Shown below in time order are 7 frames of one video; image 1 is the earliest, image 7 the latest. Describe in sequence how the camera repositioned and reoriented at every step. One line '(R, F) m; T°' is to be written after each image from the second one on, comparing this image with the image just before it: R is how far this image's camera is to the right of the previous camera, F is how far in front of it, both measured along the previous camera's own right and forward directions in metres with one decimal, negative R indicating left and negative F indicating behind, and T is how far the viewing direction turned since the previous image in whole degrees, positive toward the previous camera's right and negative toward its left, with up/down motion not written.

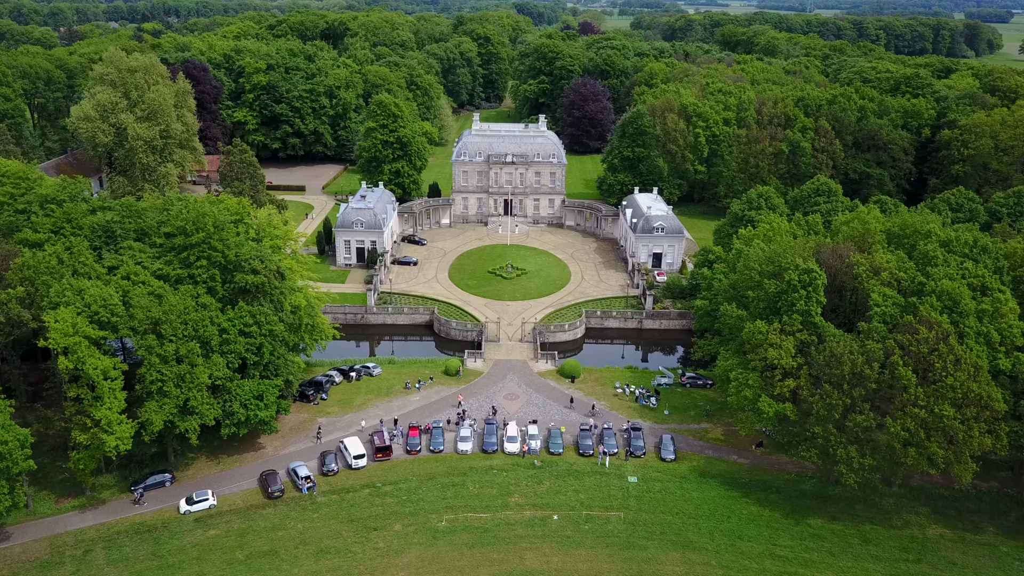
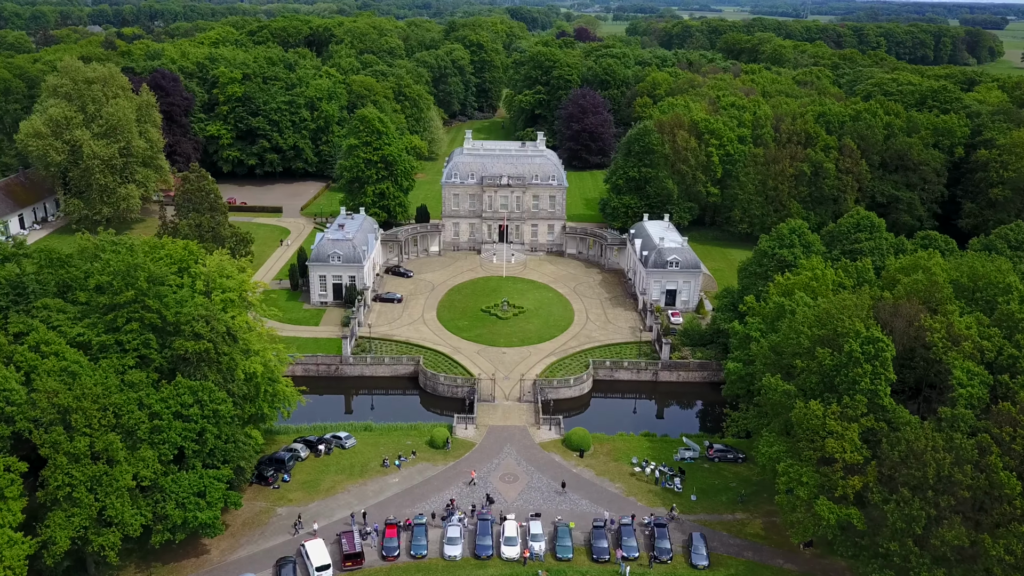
(-0.3, +9.6) m; +1°
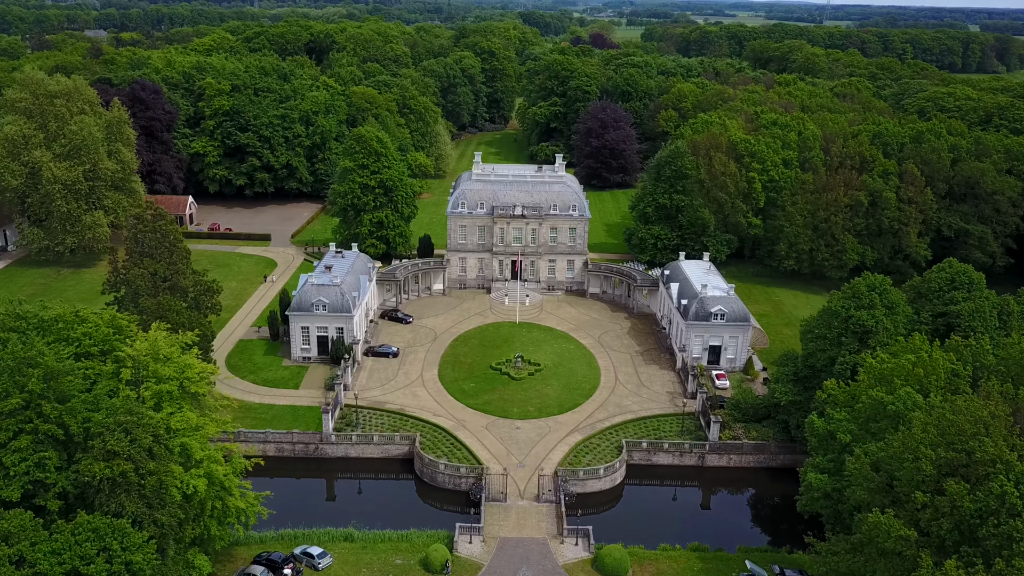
(-0.4, +11.6) m; -1°
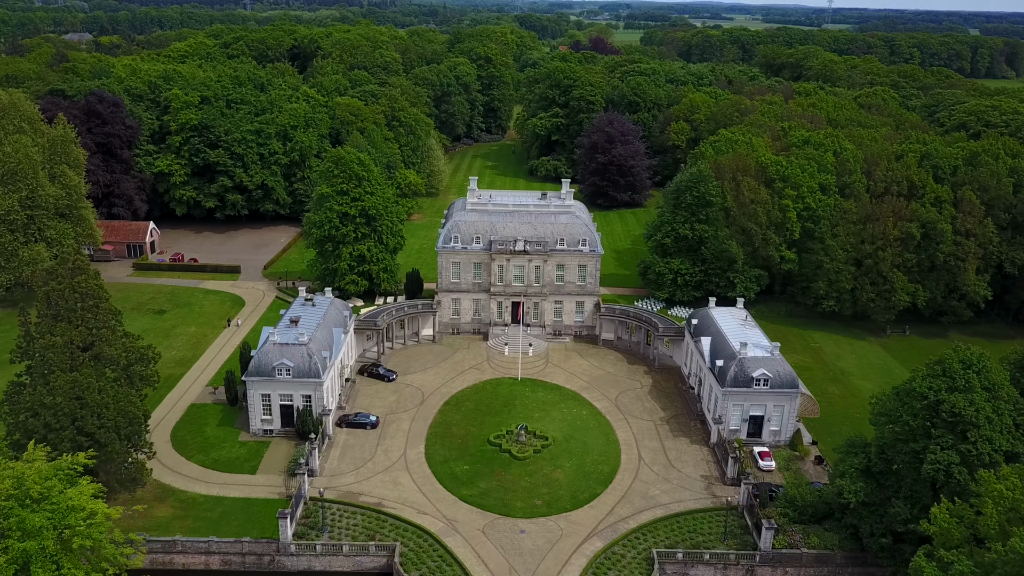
(-0.4, +11.0) m; 0°
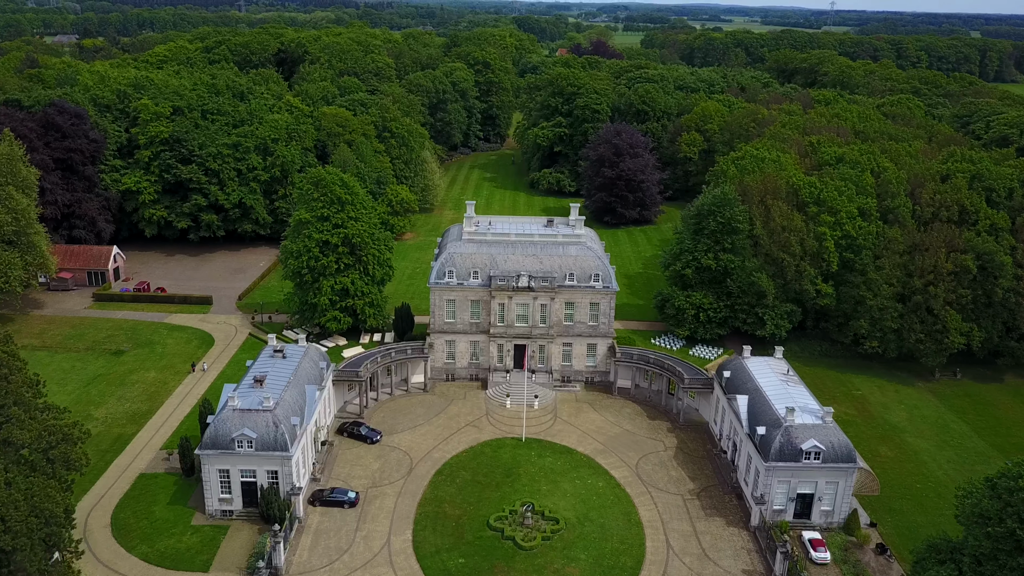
(-0.4, +8.7) m; 0°
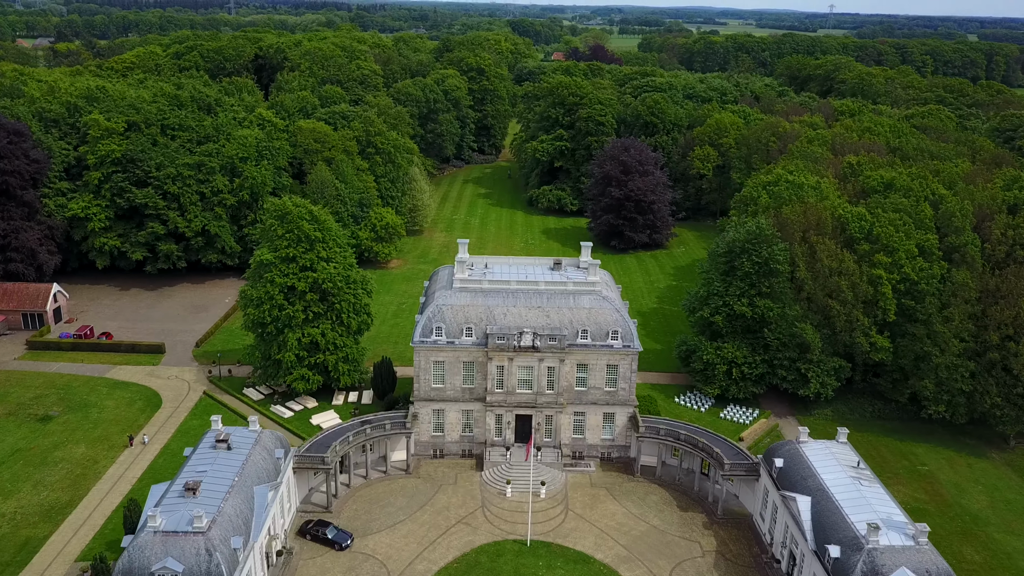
(-0.4, +10.6) m; 0°
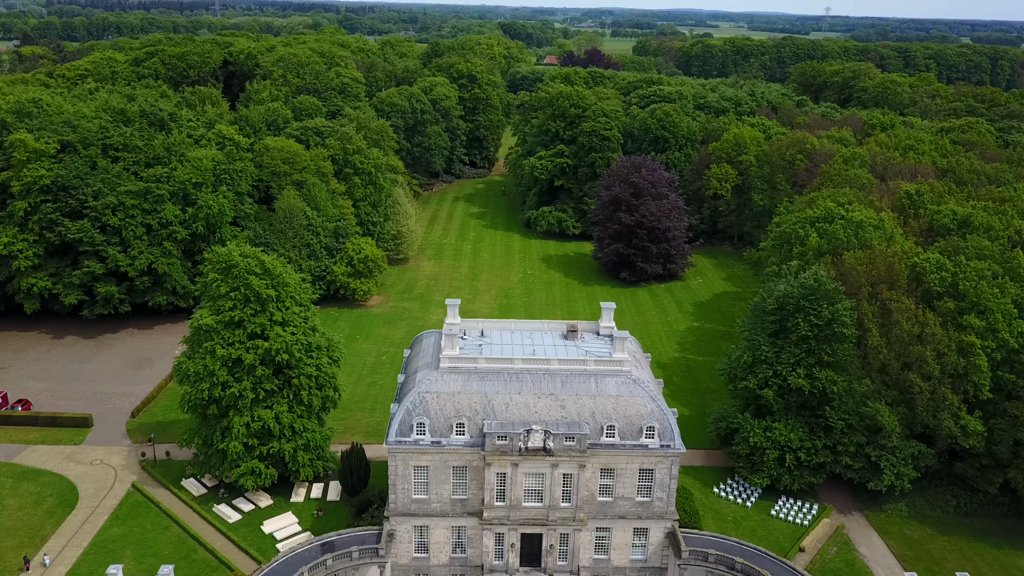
(-0.7, +11.8) m; +1°
